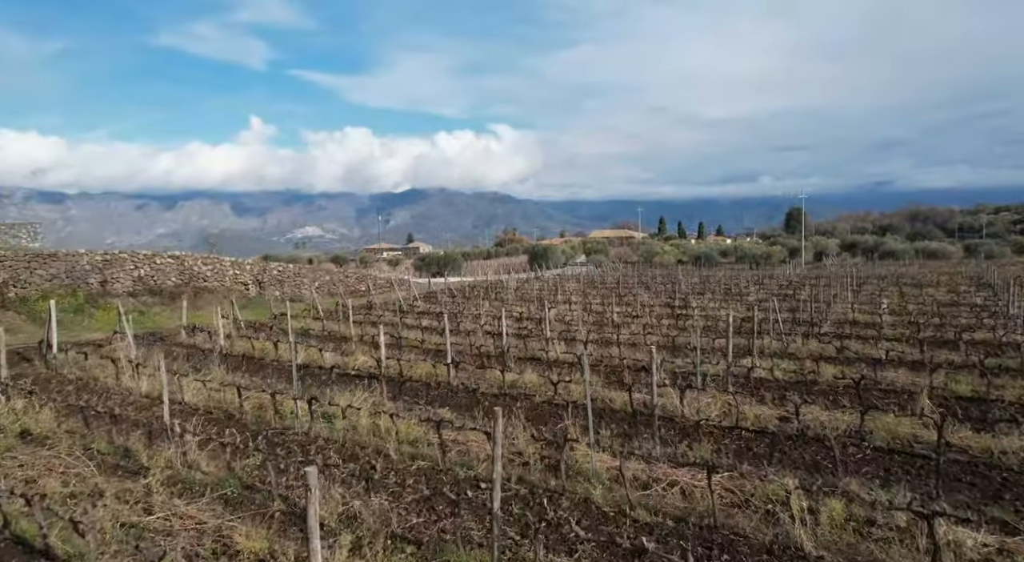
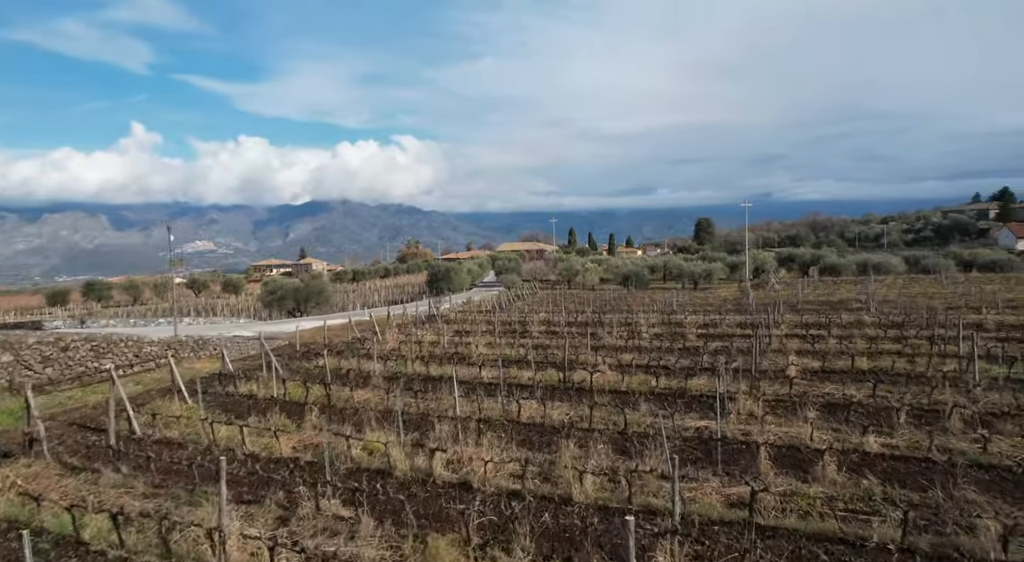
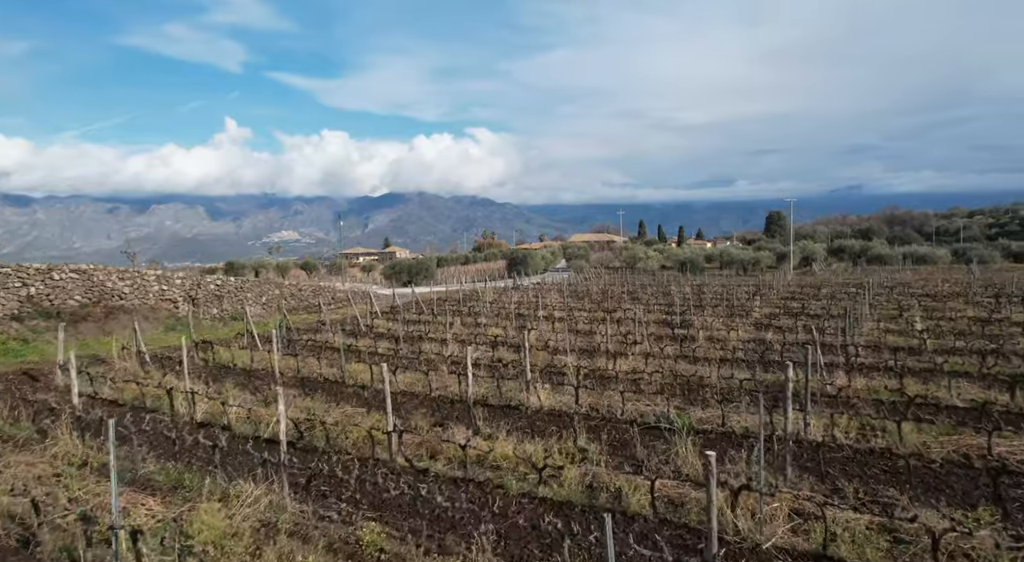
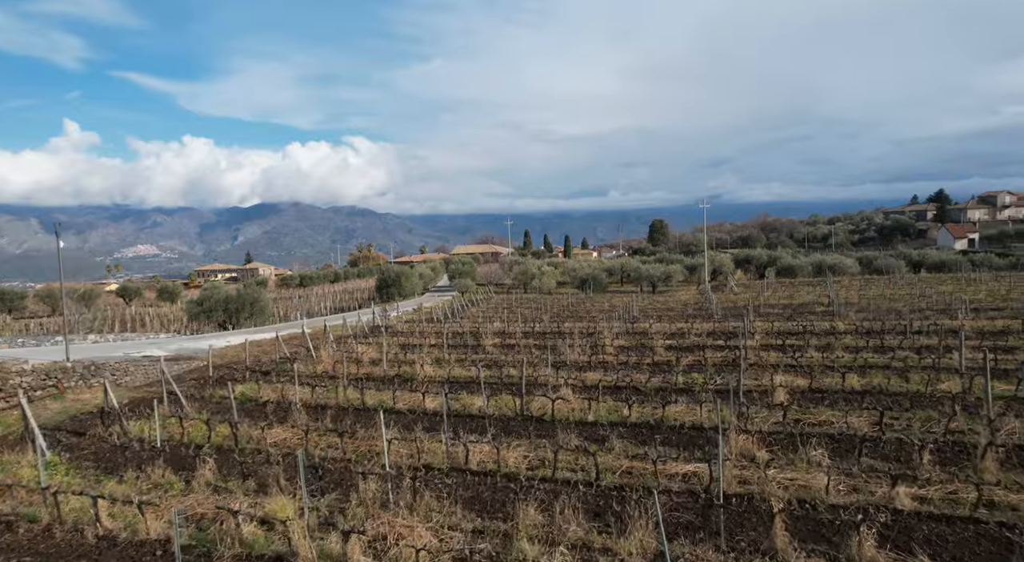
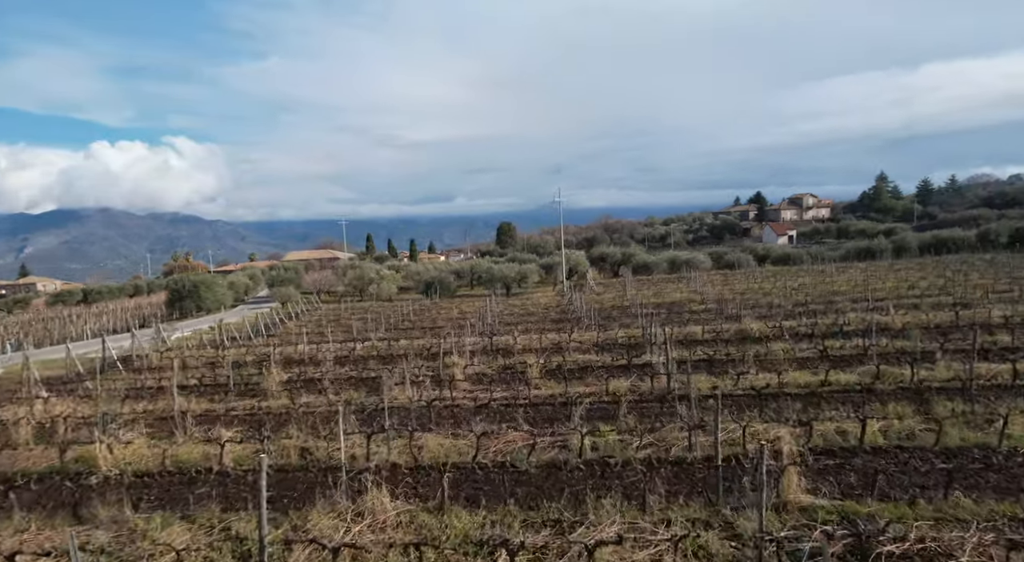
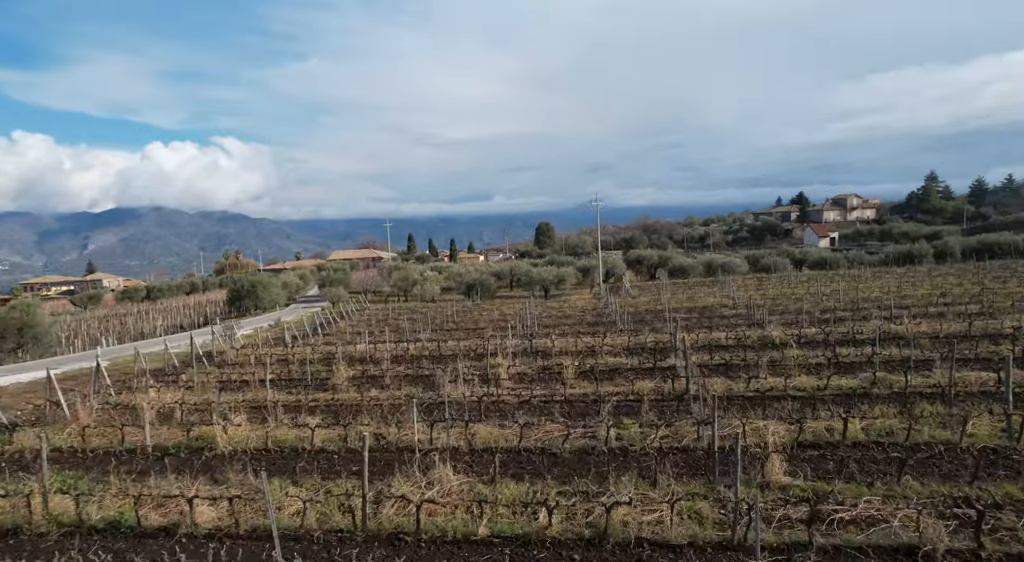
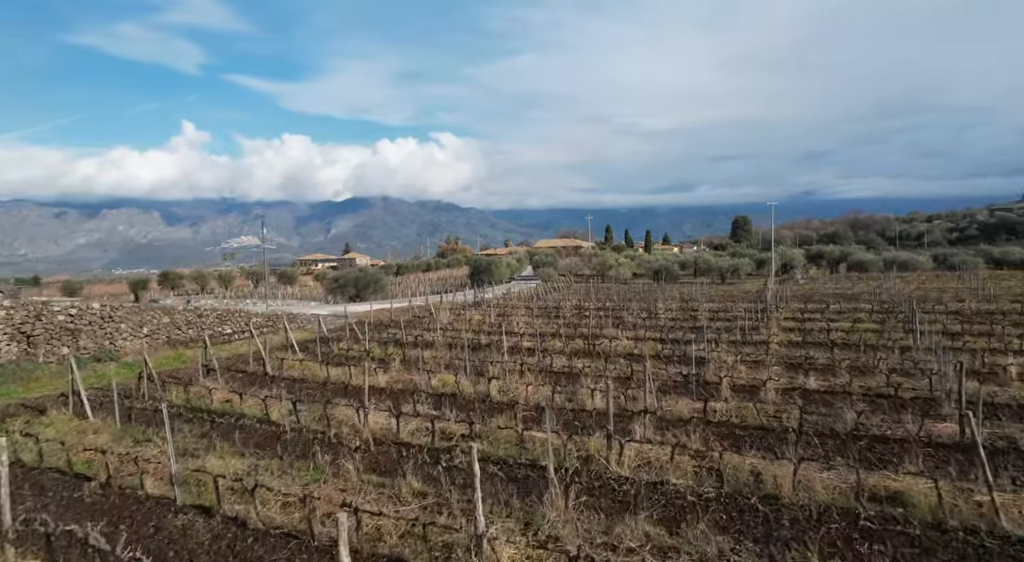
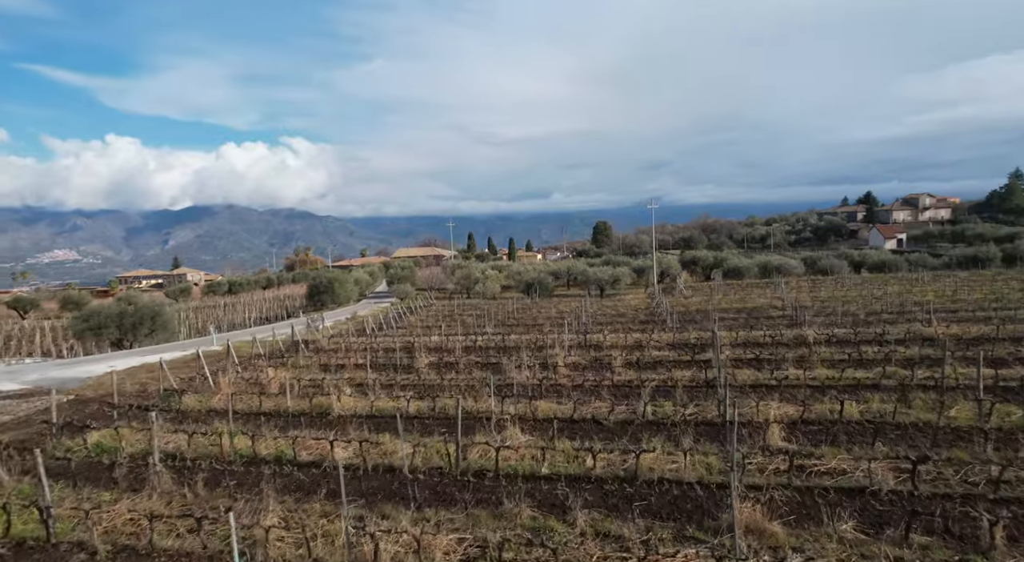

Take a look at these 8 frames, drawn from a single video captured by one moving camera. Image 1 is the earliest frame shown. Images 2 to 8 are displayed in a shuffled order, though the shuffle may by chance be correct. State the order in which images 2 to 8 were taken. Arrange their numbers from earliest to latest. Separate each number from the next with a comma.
3, 7, 2, 4, 8, 6, 5
